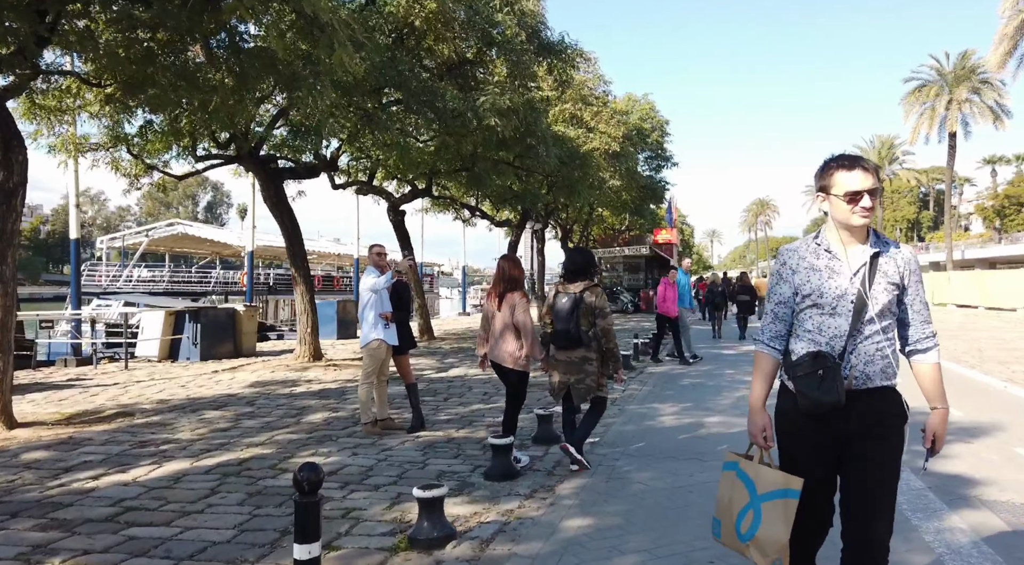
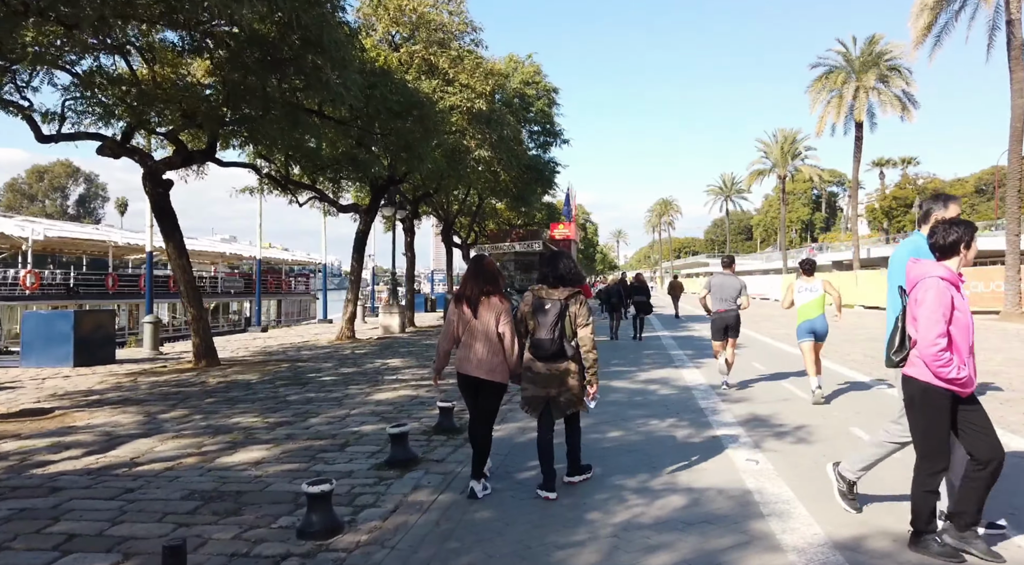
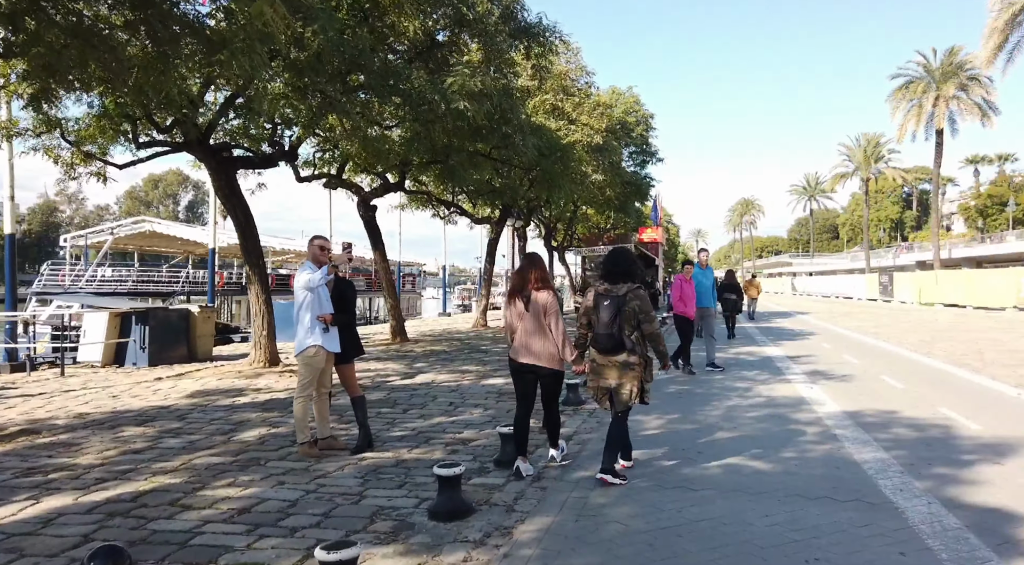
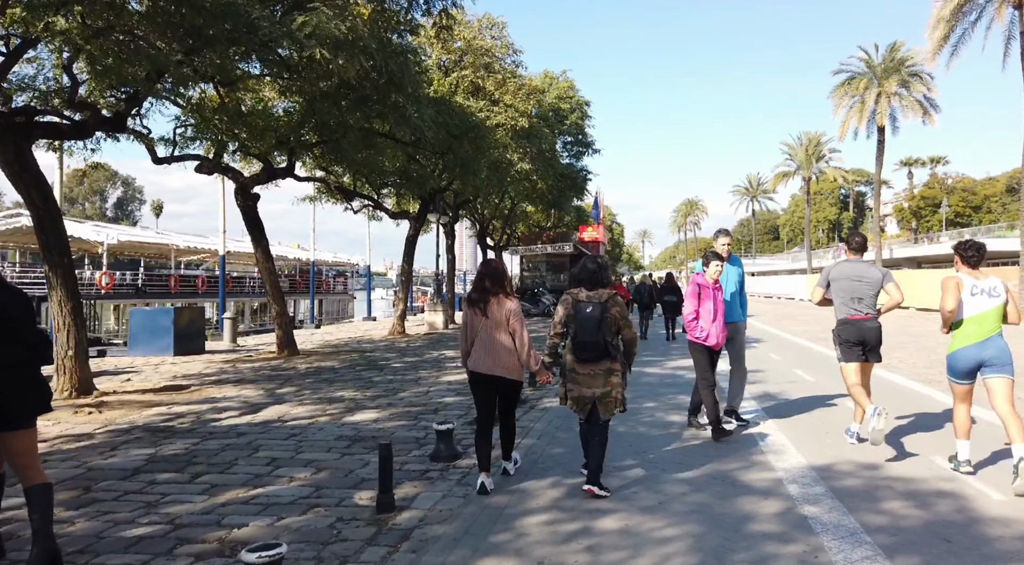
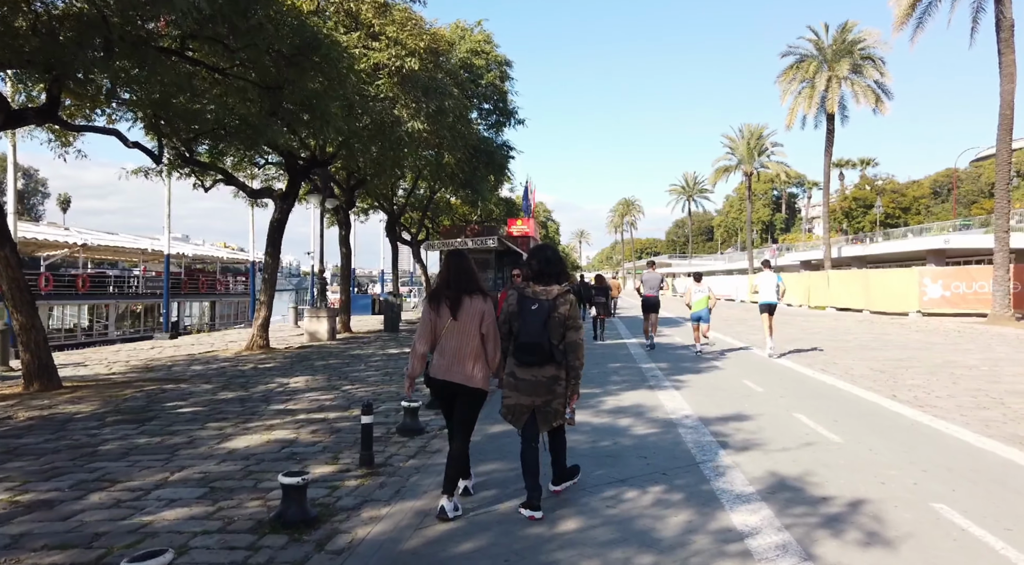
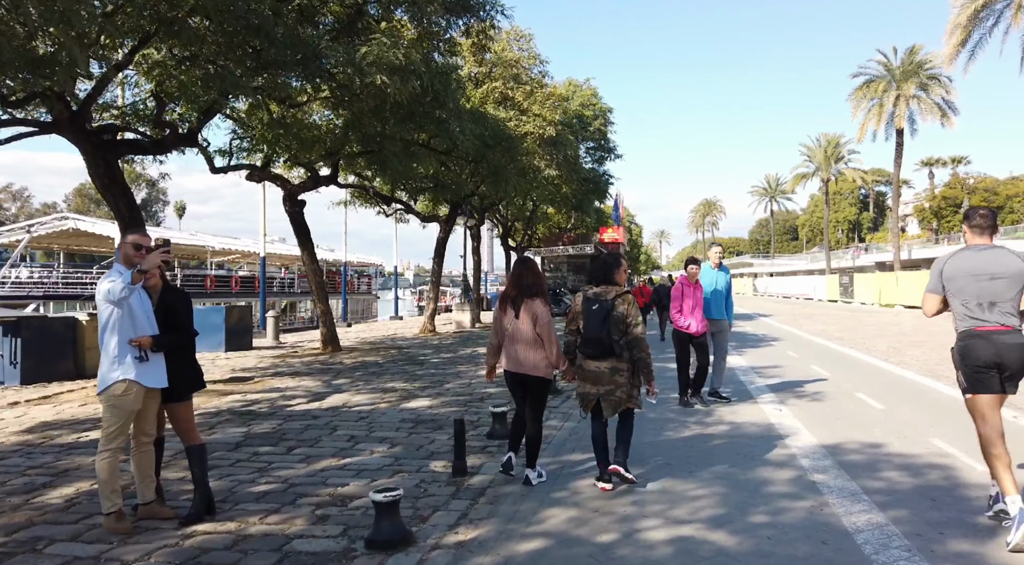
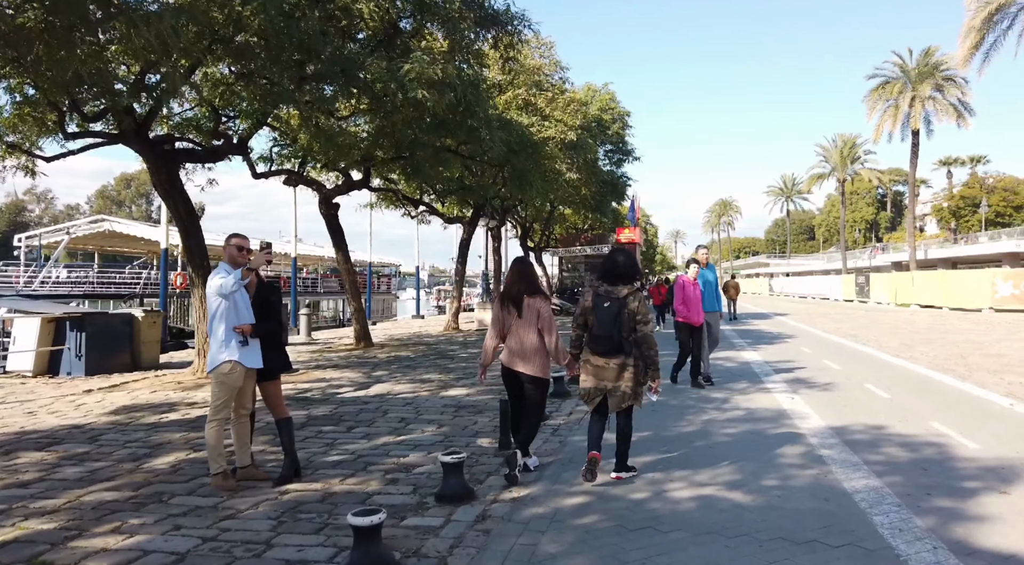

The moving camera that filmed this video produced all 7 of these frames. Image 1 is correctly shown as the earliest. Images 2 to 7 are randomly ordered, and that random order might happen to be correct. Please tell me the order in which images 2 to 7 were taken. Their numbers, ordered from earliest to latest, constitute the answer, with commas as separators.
3, 7, 6, 4, 2, 5
